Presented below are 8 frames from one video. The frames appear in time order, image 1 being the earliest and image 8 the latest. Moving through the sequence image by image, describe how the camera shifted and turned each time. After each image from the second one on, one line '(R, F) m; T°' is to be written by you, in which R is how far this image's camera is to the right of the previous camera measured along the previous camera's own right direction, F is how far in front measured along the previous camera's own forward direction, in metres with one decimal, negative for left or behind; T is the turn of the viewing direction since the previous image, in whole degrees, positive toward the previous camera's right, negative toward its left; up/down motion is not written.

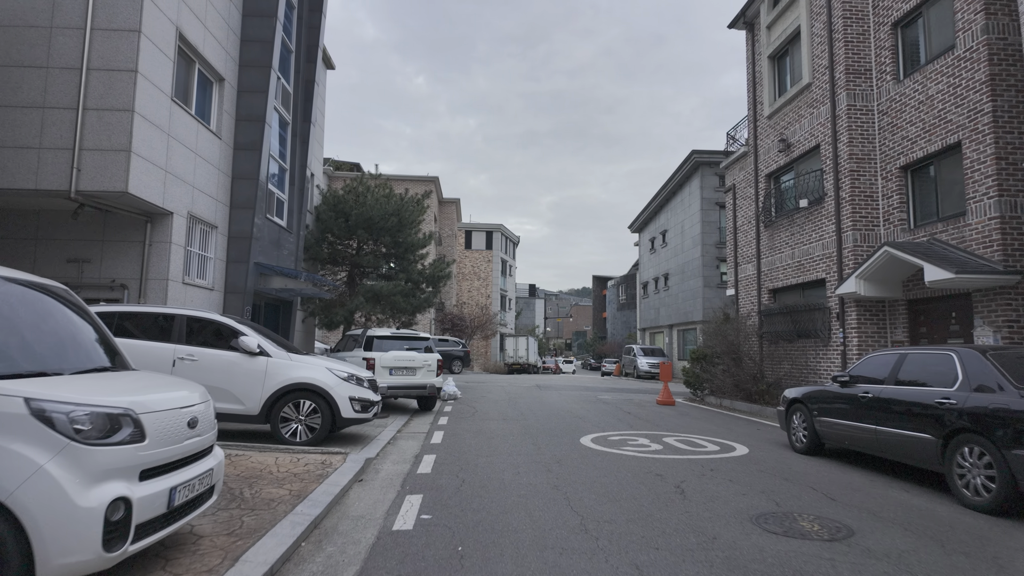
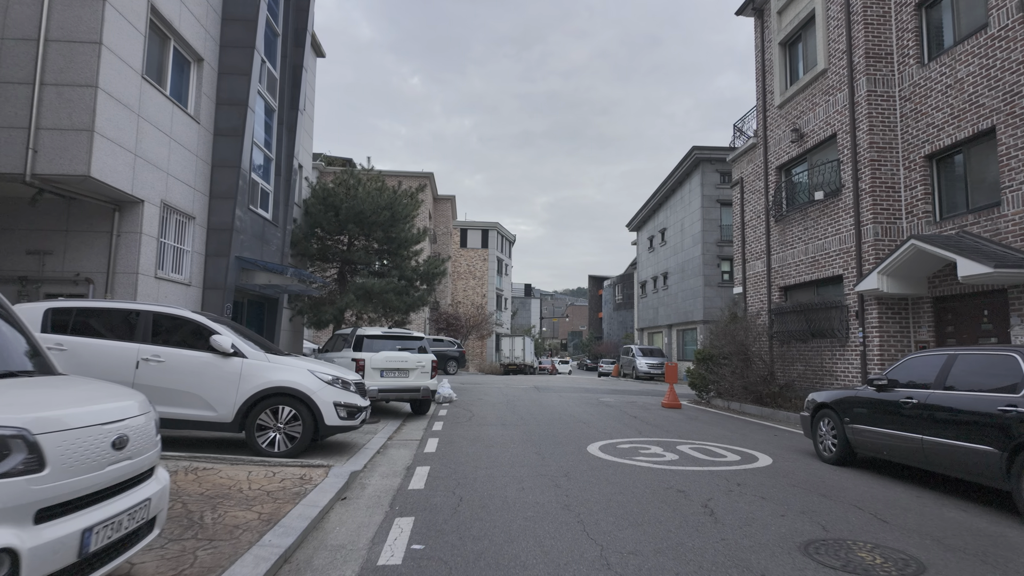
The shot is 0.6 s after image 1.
(-0.1, +0.8) m; +1°
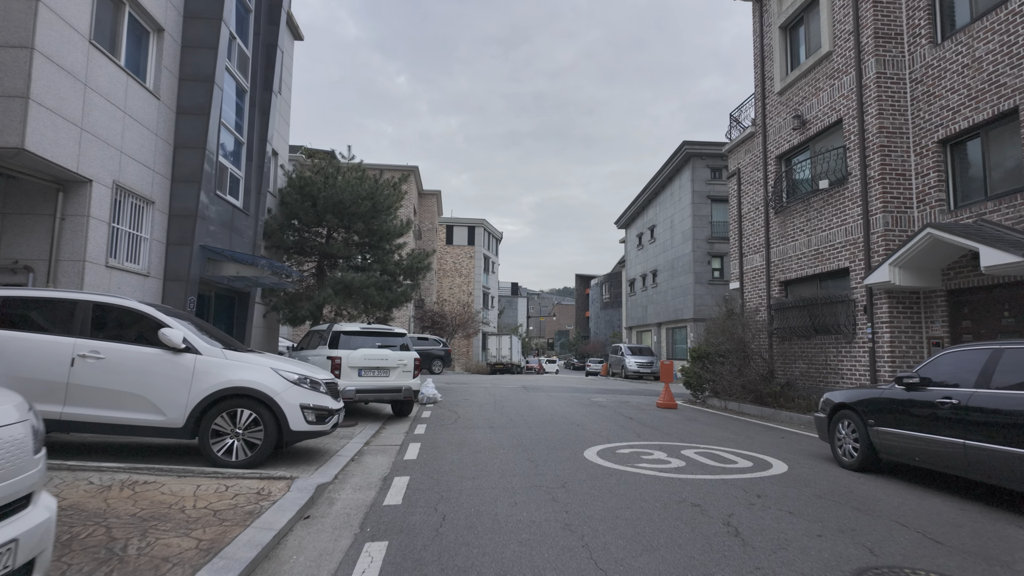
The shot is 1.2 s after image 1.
(0.0, +0.8) m; +1°
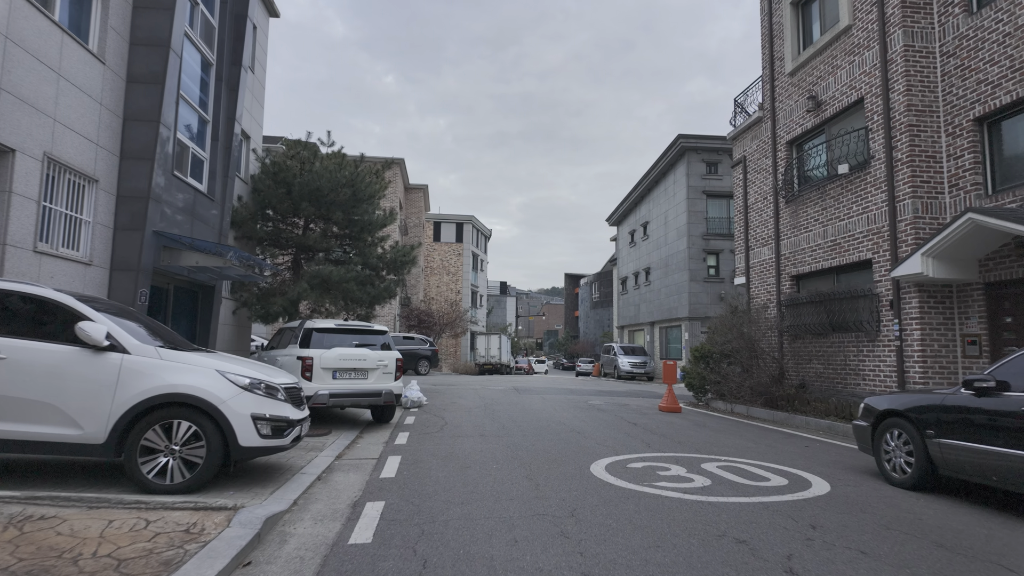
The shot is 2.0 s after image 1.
(-0.1, +1.1) m; +1°
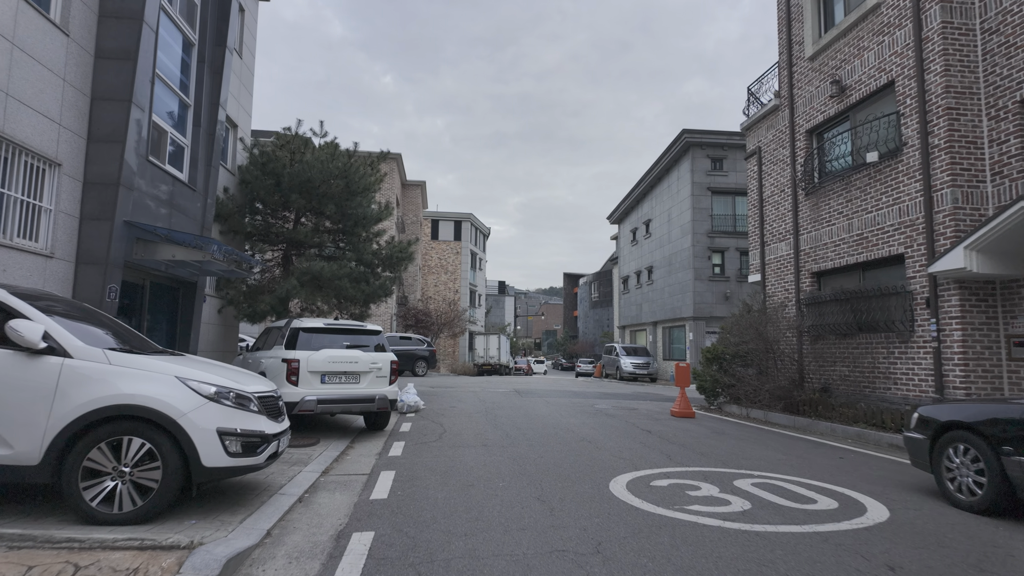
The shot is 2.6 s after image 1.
(-0.1, +0.8) m; 0°
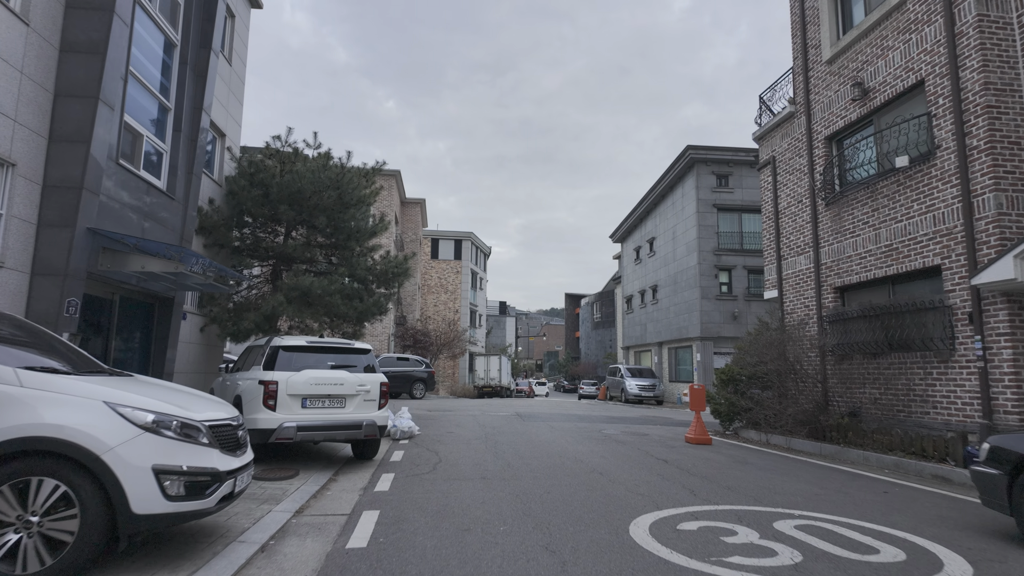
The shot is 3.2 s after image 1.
(0.0, +0.8) m; 0°
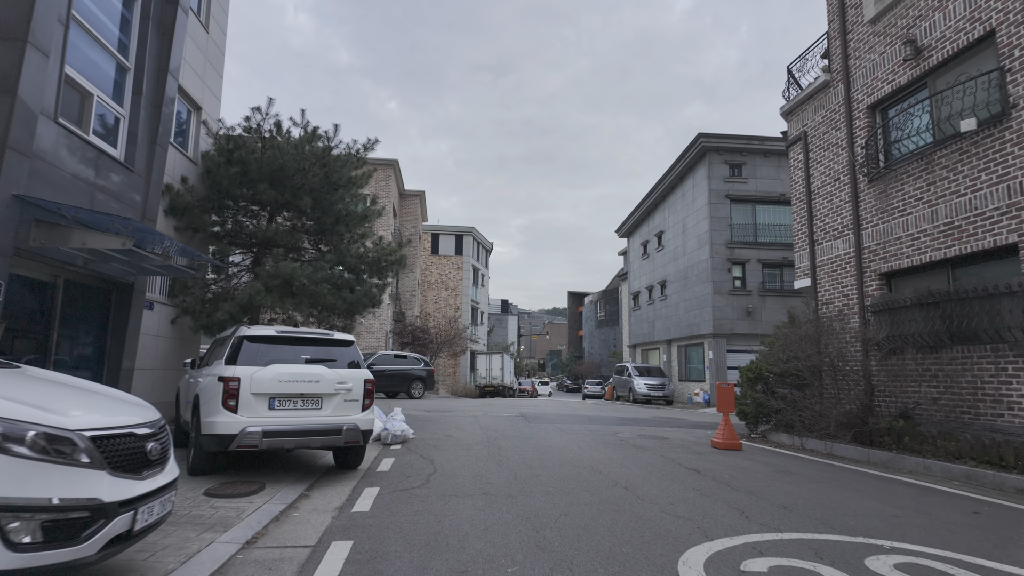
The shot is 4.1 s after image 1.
(-0.1, +1.3) m; 0°
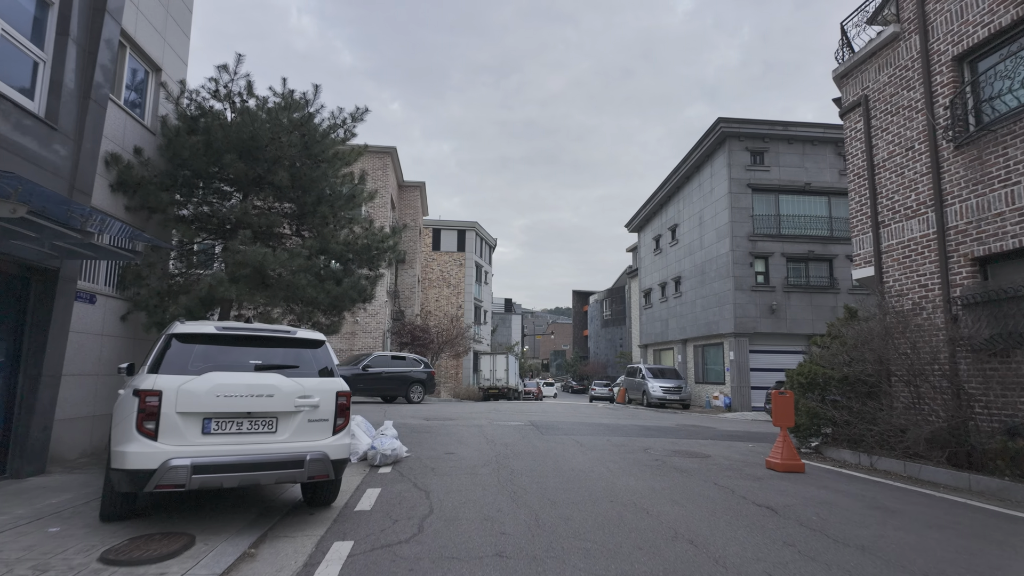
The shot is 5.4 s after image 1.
(-0.2, +1.8) m; 0°
